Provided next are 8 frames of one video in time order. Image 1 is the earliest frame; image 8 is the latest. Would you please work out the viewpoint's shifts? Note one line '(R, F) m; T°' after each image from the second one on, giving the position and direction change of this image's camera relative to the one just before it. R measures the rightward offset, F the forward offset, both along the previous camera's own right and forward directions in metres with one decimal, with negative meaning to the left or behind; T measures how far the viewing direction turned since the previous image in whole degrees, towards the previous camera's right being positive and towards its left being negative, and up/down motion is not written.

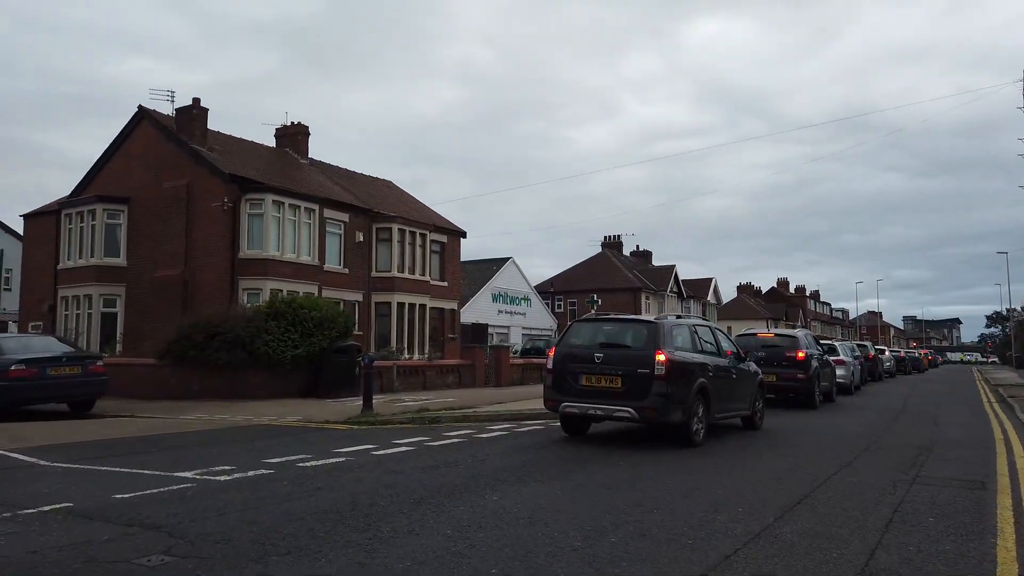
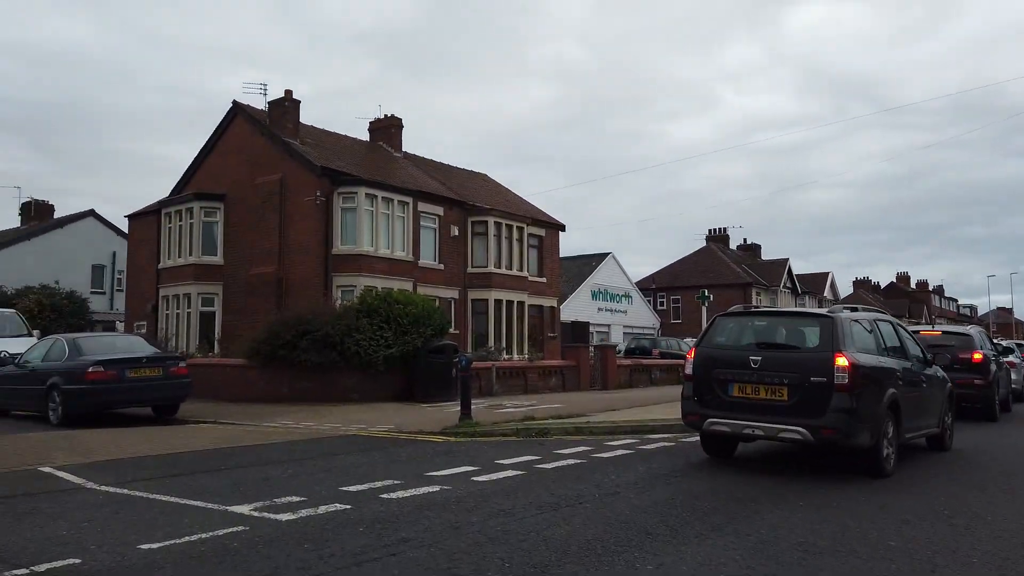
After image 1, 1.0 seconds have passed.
(-0.4, +1.9) m; -7°
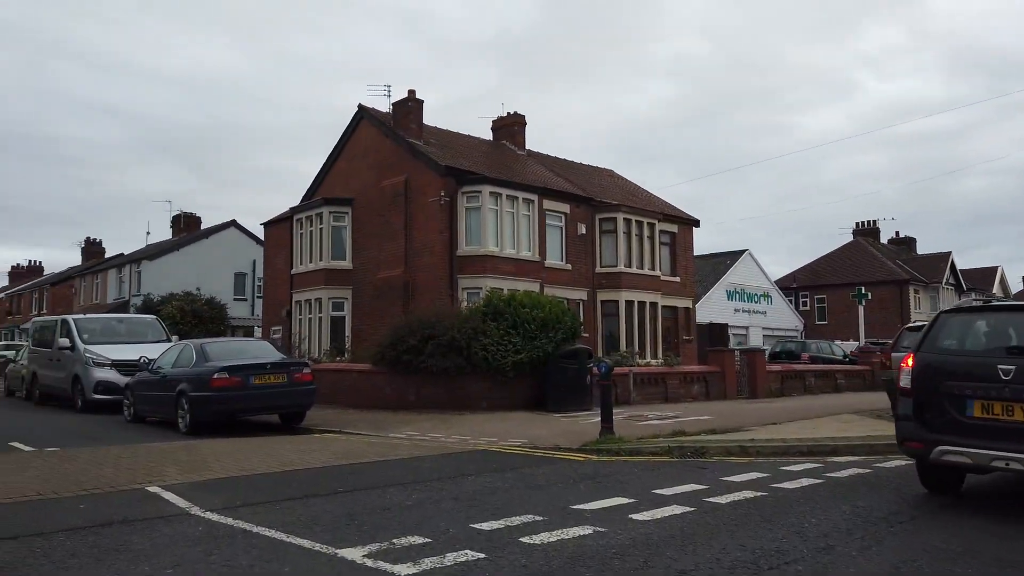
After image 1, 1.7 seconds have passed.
(-0.3, +1.4) m; -10°
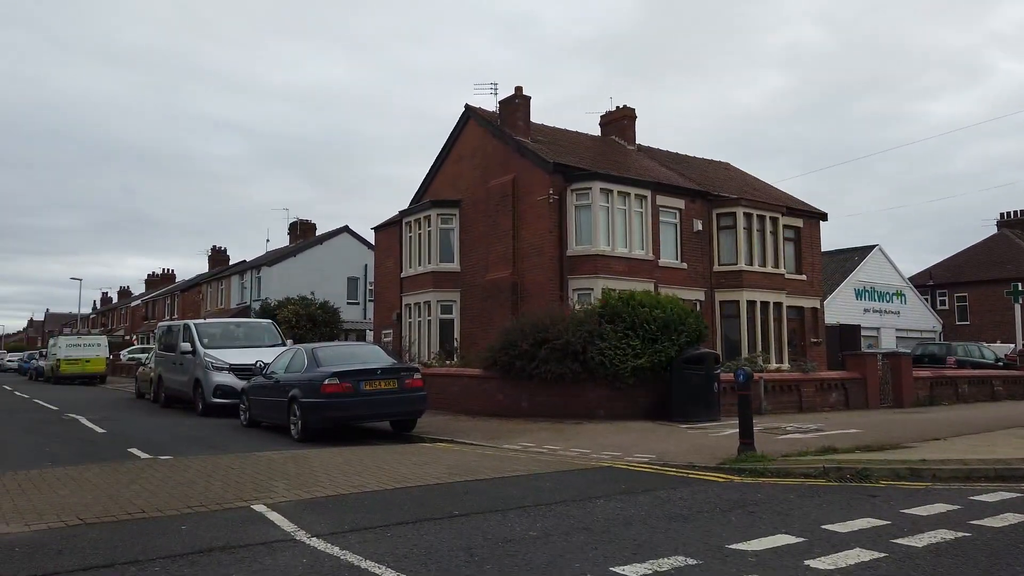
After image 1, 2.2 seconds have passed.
(-0.3, +0.9) m; -8°
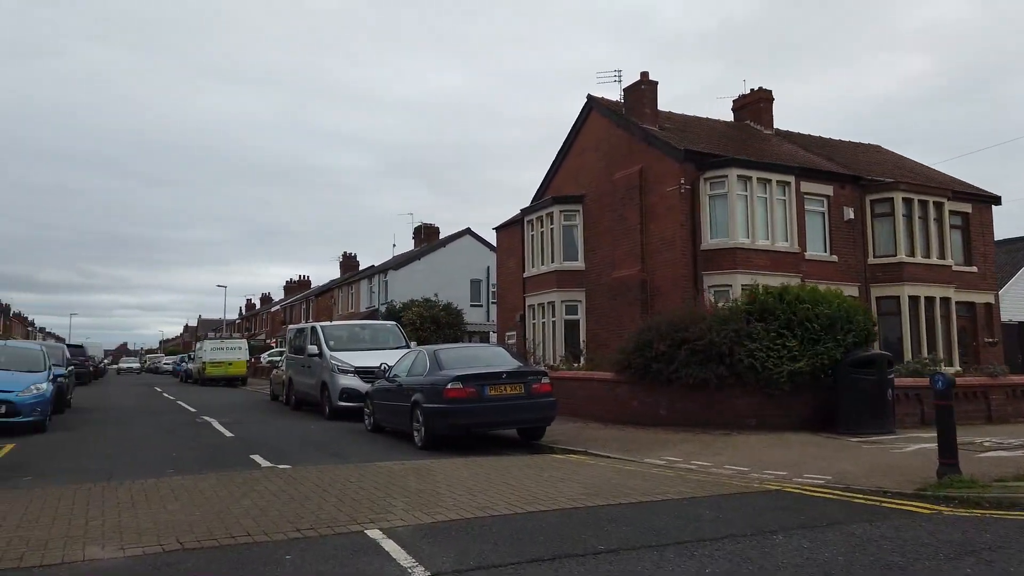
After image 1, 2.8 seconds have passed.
(-0.2, +1.1) m; -9°
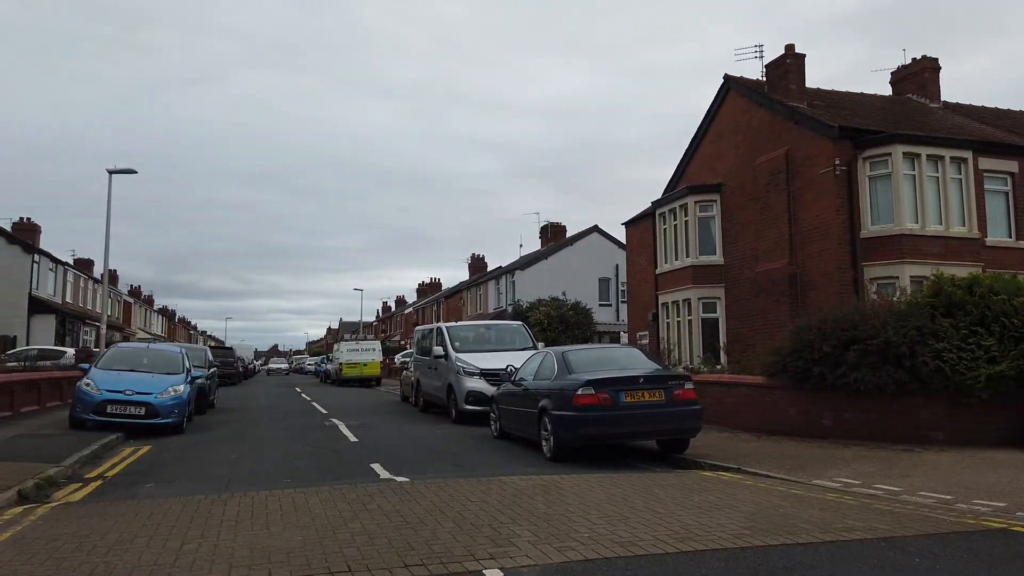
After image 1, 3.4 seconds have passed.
(-0.1, +1.0) m; -10°
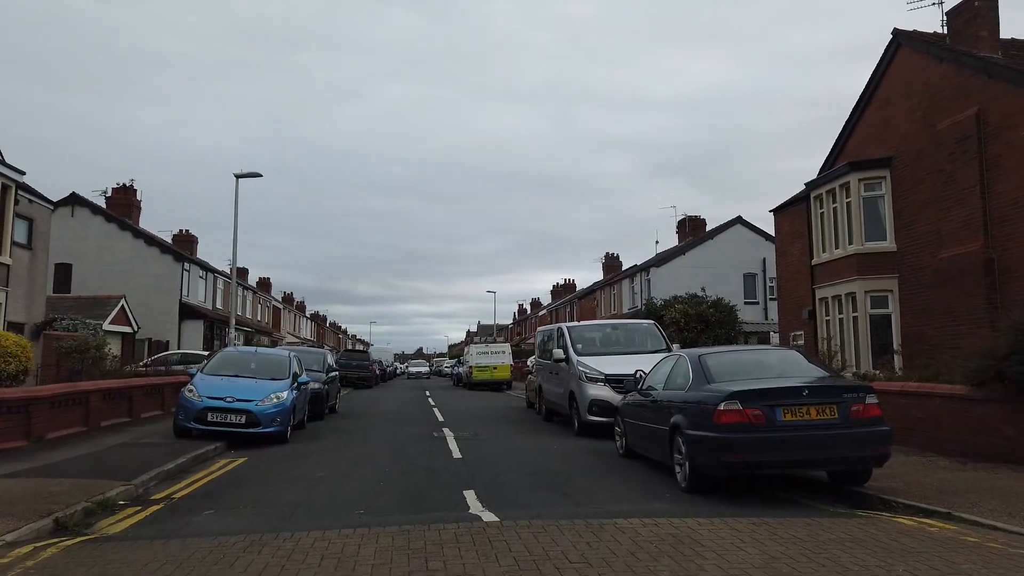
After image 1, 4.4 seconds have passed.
(+0.2, +1.8) m; -11°
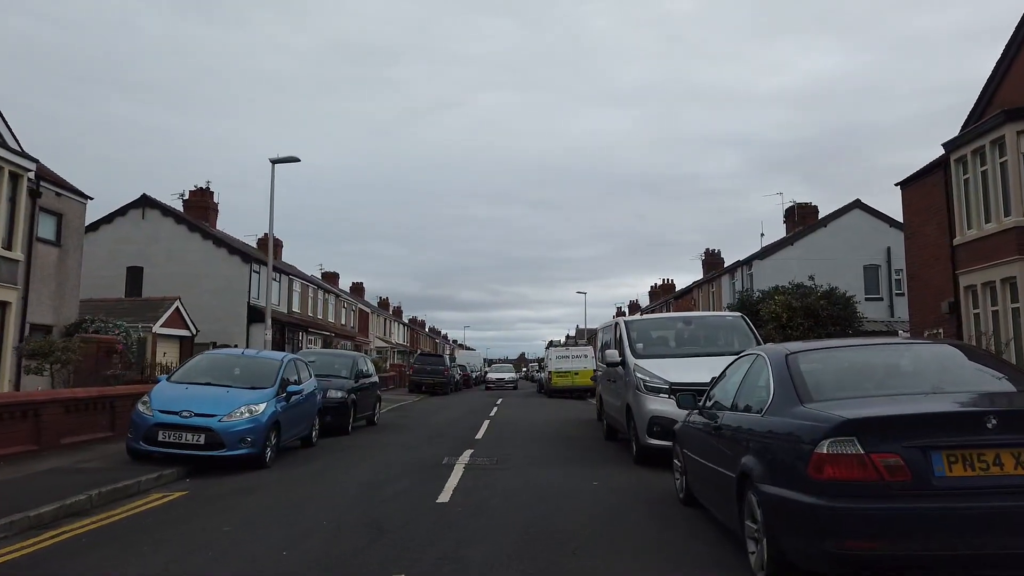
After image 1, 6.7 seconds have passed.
(+1.0, +3.1) m; -8°
